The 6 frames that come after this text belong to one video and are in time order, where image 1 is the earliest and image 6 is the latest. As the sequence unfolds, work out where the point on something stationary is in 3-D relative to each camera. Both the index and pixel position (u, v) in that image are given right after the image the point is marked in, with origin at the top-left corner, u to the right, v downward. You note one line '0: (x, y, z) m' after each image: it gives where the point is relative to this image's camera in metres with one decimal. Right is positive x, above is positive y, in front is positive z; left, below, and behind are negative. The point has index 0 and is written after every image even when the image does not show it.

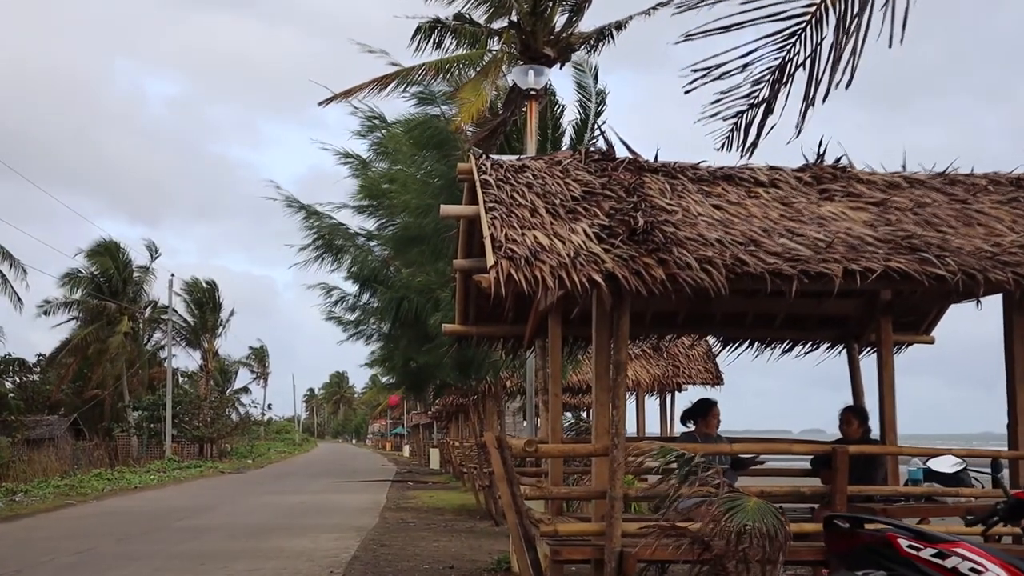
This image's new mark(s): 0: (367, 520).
0: (-1.9, -3.1, +14.9) m
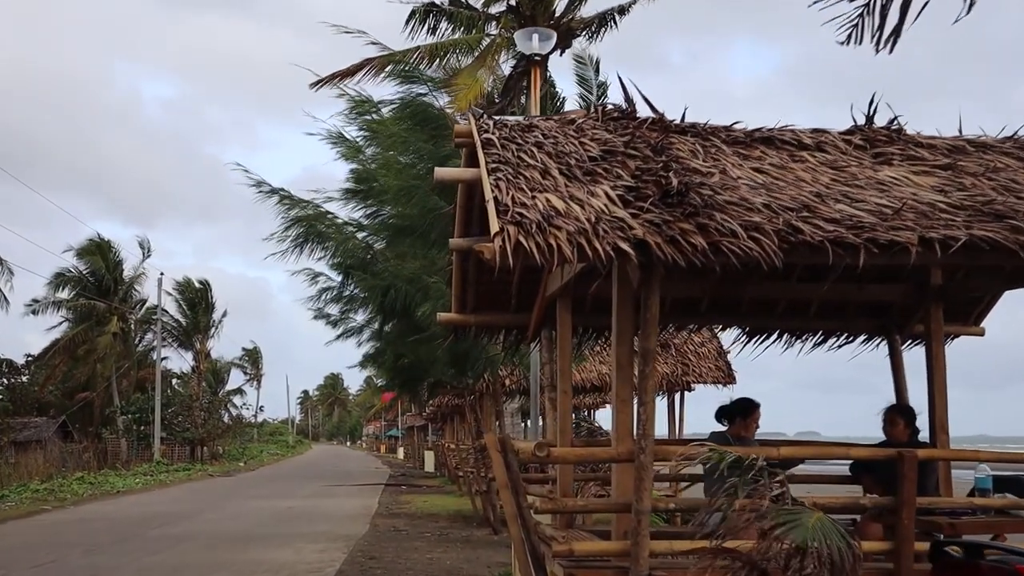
0: (-2.0, -3.1, +14.0) m
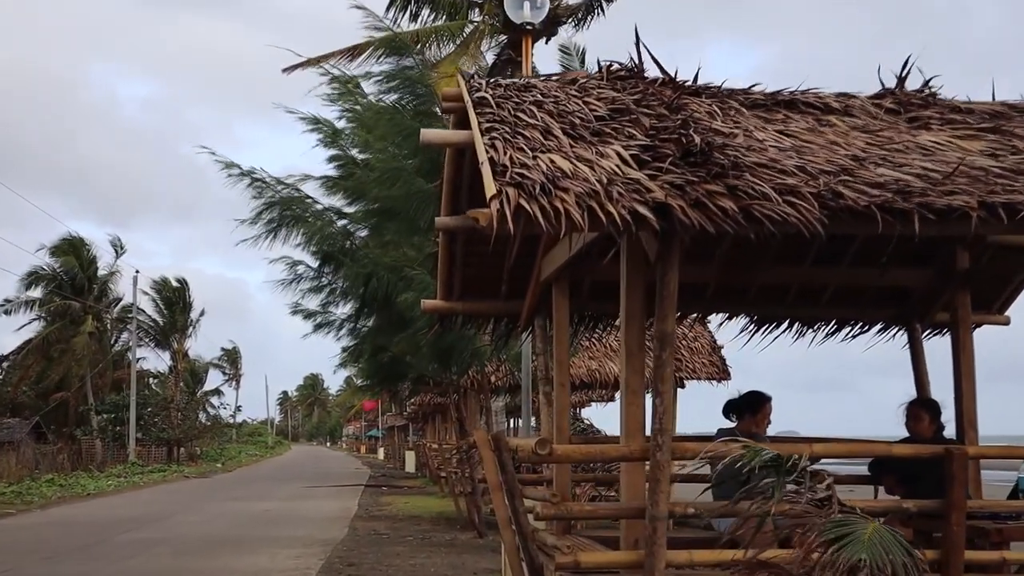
0: (-2.1, -3.0, +13.4) m
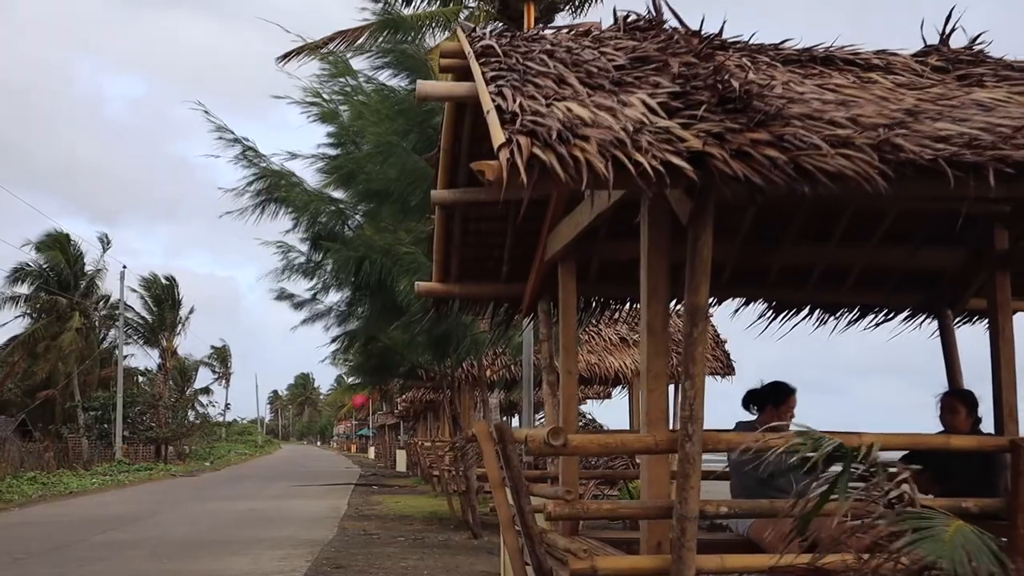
0: (-2.2, -2.8, +12.8) m
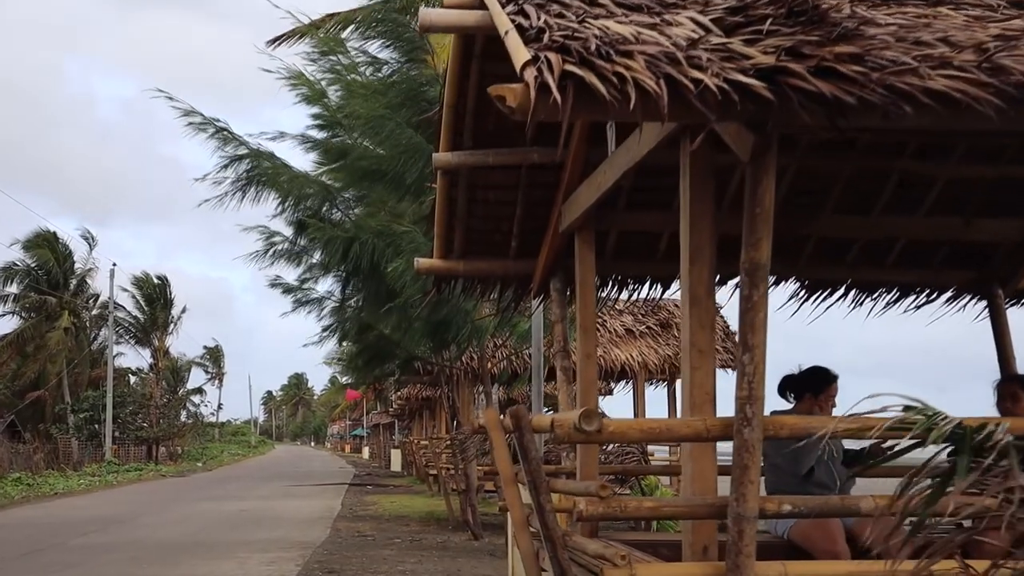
0: (-2.2, -2.7, +12.2) m
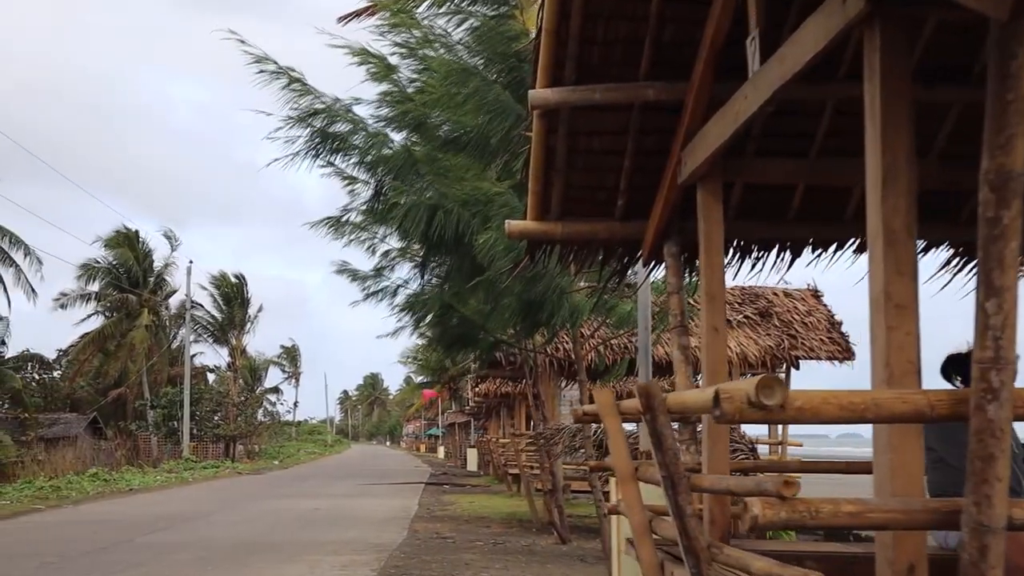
0: (-1.2, -2.6, +11.5) m
